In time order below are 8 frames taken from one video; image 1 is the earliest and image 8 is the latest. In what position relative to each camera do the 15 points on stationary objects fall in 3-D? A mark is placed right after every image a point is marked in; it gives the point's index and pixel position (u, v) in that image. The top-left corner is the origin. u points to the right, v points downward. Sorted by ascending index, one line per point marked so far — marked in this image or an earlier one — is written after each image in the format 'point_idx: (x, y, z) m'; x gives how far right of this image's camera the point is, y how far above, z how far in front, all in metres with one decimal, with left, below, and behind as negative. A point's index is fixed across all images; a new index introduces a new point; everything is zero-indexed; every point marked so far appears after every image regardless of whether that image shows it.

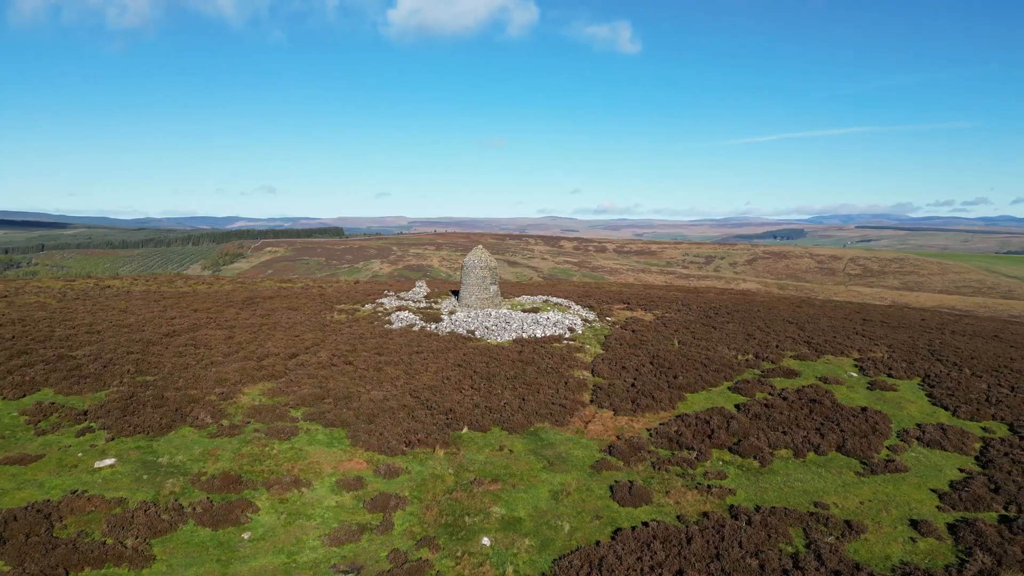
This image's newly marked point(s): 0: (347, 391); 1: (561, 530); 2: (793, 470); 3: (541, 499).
0: (-4.1, -2.5, +18.3) m
1: (+0.9, -4.2, +13.2) m
2: (+6.0, -3.9, +16.1) m
3: (+0.5, -4.0, +14.1) m
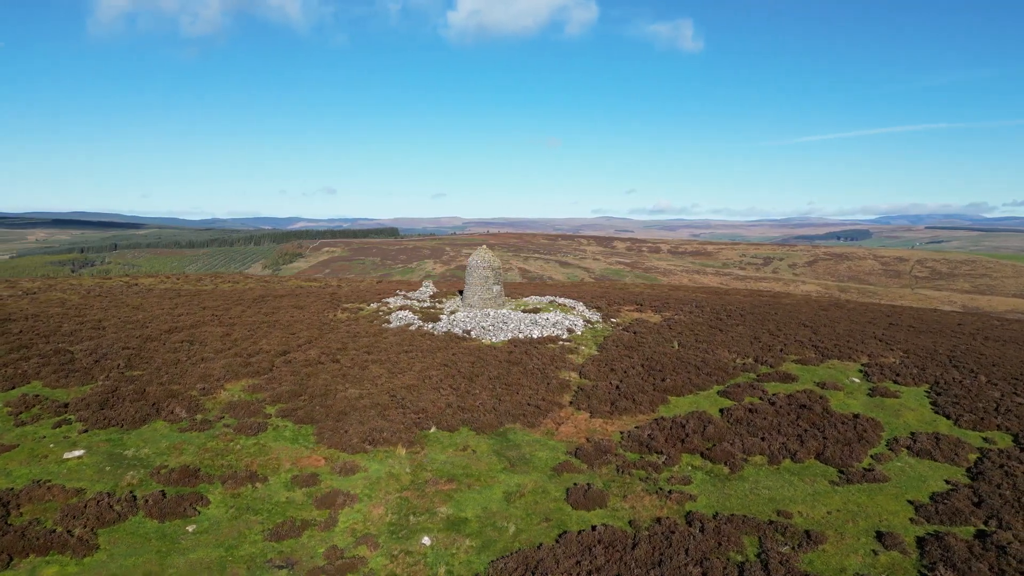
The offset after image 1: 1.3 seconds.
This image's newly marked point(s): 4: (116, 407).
0: (-4.6, -2.5, +18.5) m
1: (-0.1, -4.2, +13.1) m
2: (+5.2, -3.9, +15.6) m
3: (-0.4, -4.0, +14.0) m
4: (-8.7, -2.6, +16.5) m
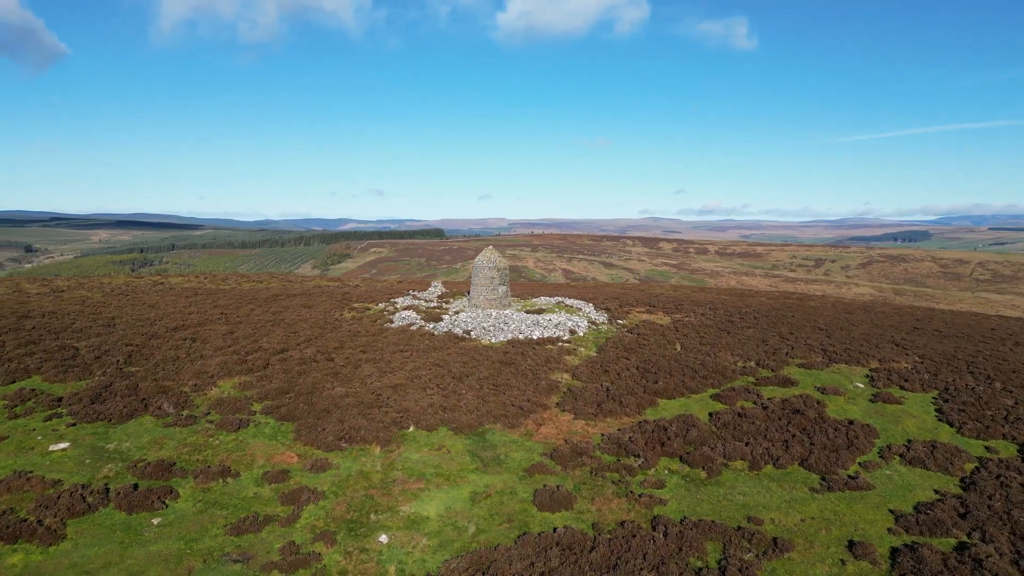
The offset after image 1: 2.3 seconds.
0: (-5.0, -2.5, +18.8) m
1: (-0.8, -4.2, +13.1) m
2: (+4.6, -4.0, +15.3) m
3: (-1.0, -4.0, +14.0) m
4: (-9.2, -2.6, +17.0) m
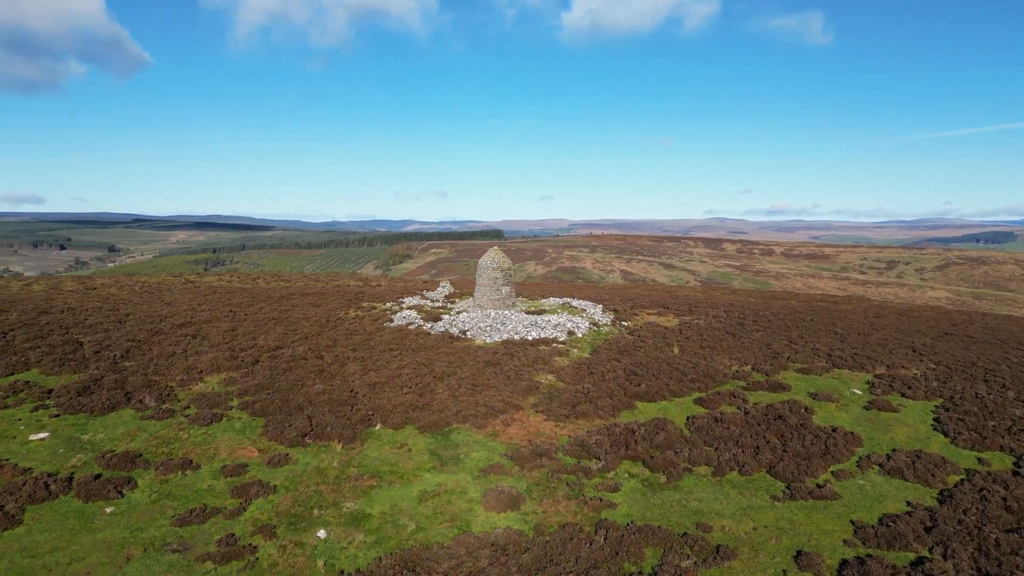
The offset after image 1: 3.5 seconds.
0: (-5.6, -2.5, +19.2) m
1: (-1.9, -4.2, +13.2) m
2: (+3.7, -4.0, +15.0) m
3: (-2.0, -4.0, +14.1) m
4: (-9.9, -2.5, +17.8) m
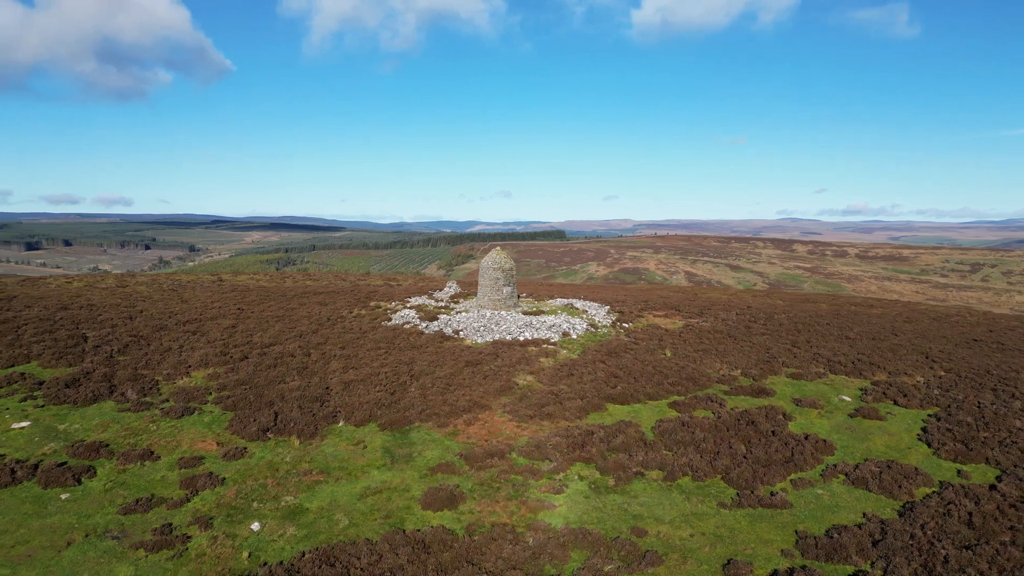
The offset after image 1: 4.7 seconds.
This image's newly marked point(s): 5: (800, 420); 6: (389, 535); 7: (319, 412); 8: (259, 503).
0: (-6.3, -2.4, +19.7) m
1: (-3.1, -4.2, +13.4) m
2: (+2.6, -4.0, +14.7) m
3: (-3.2, -3.9, +14.4) m
4: (-10.7, -2.4, +18.6) m
5: (+7.1, -3.3, +18.5) m
6: (-2.1, -4.3, +13.1) m
7: (-4.6, -2.9, +17.8) m
8: (-4.7, -4.0, +13.9) m
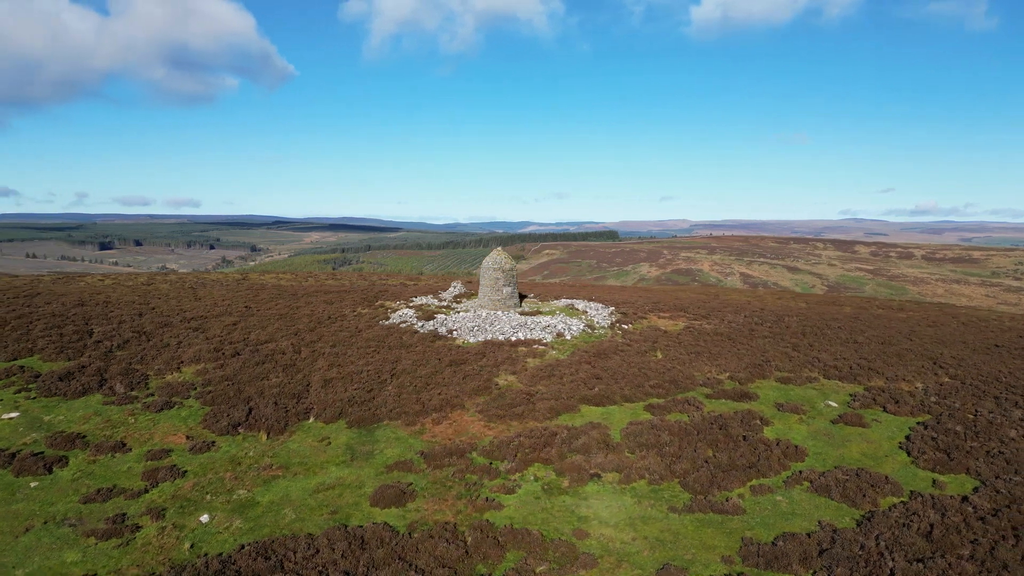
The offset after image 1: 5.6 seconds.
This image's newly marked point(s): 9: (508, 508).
0: (-6.9, -2.4, +20.2) m
1: (-4.2, -4.2, +13.7) m
2: (+1.6, -4.0, +14.6) m
3: (-4.1, -3.9, +14.7) m
4: (-11.4, -2.4, +19.4) m
5: (+6.4, -3.3, +18.1) m
6: (-3.2, -4.3, +13.3) m
7: (-5.3, -2.9, +18.2) m
8: (-5.7, -3.9, +14.3) m
9: (-0.1, -4.1, +14.2) m
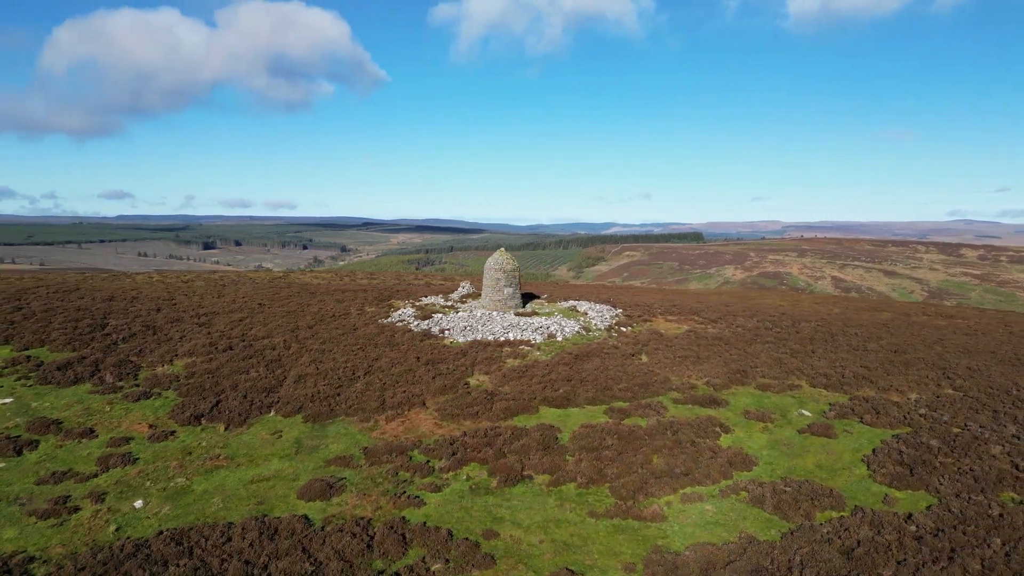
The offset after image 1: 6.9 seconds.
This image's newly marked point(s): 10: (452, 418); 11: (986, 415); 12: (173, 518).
0: (-7.7, -2.3, +21.0) m
1: (-5.7, -4.1, +14.3) m
2: (+0.2, -4.1, +14.6) m
3: (-5.6, -3.9, +15.3) m
4: (-12.2, -2.3, +20.8) m
5: (+5.3, -3.4, +17.5) m
6: (-4.8, -4.2, +13.8) m
7: (-6.3, -2.9, +18.9) m
8: (-7.1, -3.9, +15.0) m
9: (-1.6, -4.1, +14.3) m
10: (-1.4, -3.1, +18.0) m
11: (+12.2, -3.3, +19.2) m
12: (-6.2, -4.3, +13.9) m
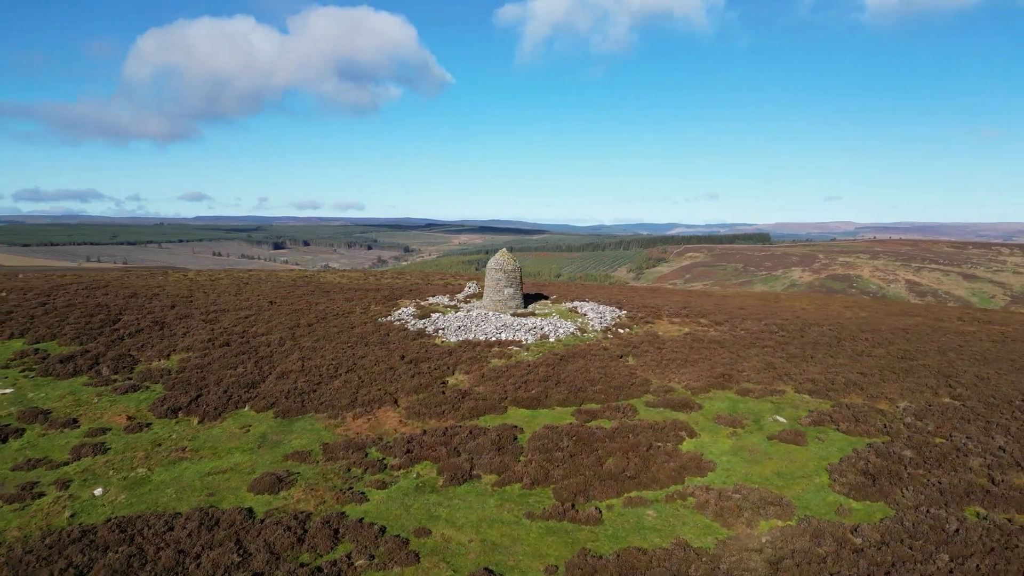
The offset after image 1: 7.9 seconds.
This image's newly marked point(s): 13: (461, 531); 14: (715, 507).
0: (-8.3, -2.3, +21.7) m
1: (-6.8, -4.1, +14.8) m
2: (-1.0, -4.1, +14.6) m
3: (-6.6, -3.8, +15.8) m
4: (-12.8, -2.2, +21.8) m
5: (+4.4, -3.4, +17.2) m
6: (-6.0, -4.2, +14.3) m
7: (-7.1, -2.8, +19.5) m
8: (-8.2, -3.8, +15.7) m
9: (-2.7, -4.1, +14.5) m
10: (-2.2, -3.1, +18.2) m
11: (+11.4, -3.4, +18.3) m
12: (-7.4, -4.2, +14.5) m
13: (-0.9, -4.3, +13.5) m
14: (+3.9, -4.1, +14.1) m
